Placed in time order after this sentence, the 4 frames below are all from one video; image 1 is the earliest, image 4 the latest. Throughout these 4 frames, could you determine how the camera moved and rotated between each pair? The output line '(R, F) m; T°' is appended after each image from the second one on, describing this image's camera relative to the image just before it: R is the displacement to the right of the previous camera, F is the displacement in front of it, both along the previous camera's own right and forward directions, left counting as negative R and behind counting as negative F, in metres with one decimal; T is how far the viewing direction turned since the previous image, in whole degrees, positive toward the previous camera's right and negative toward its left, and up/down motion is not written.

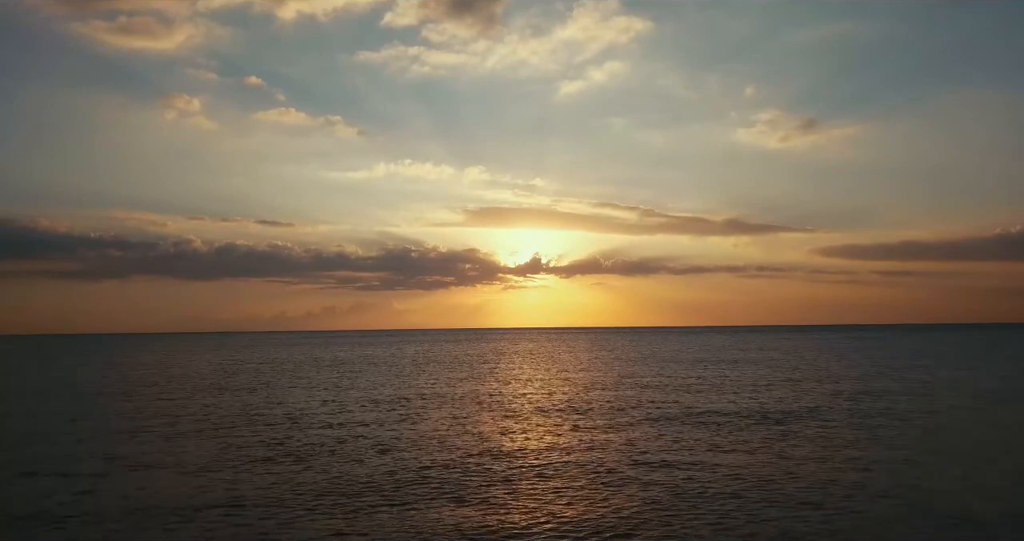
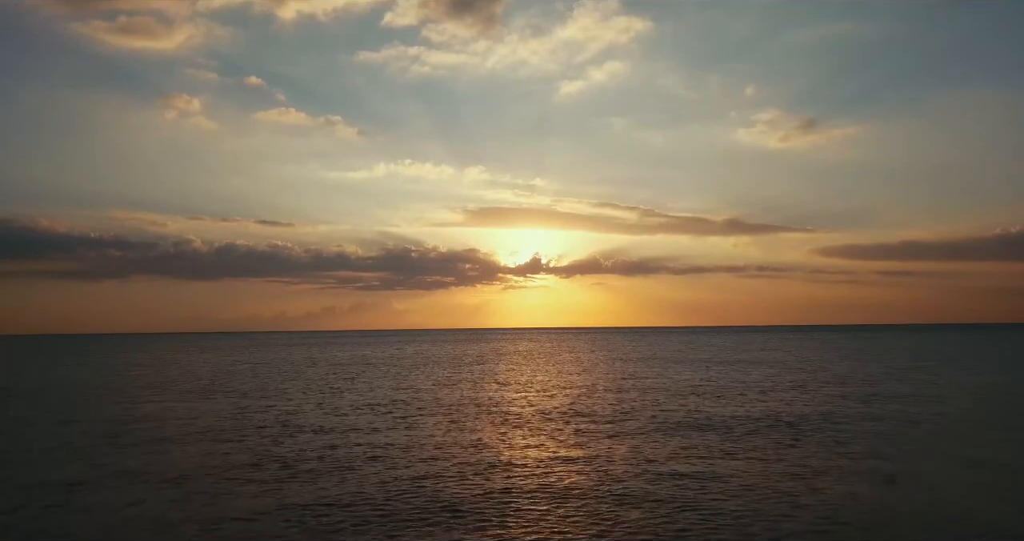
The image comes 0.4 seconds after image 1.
(0.0, +0.2) m; 0°
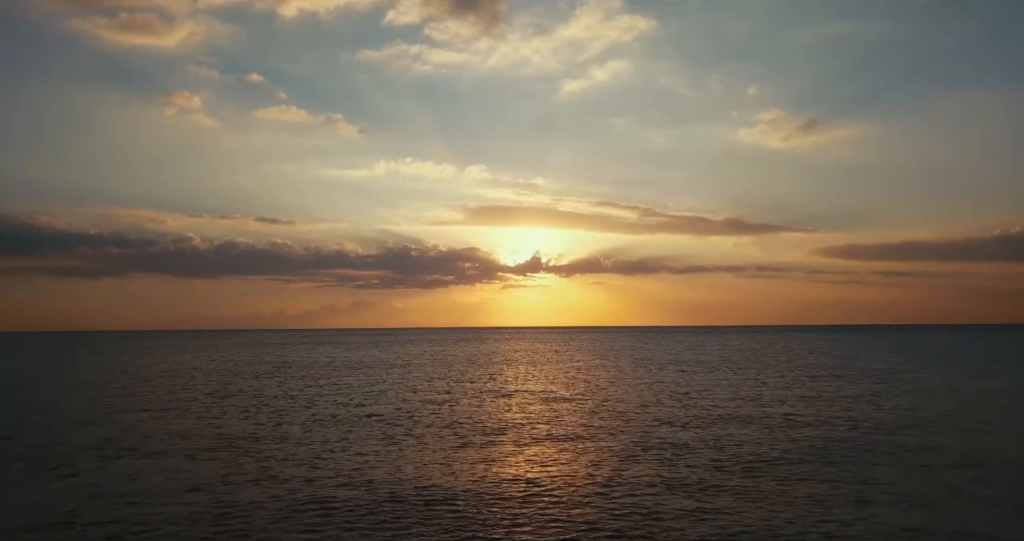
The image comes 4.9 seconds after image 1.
(-2.1, +0.6) m; 0°
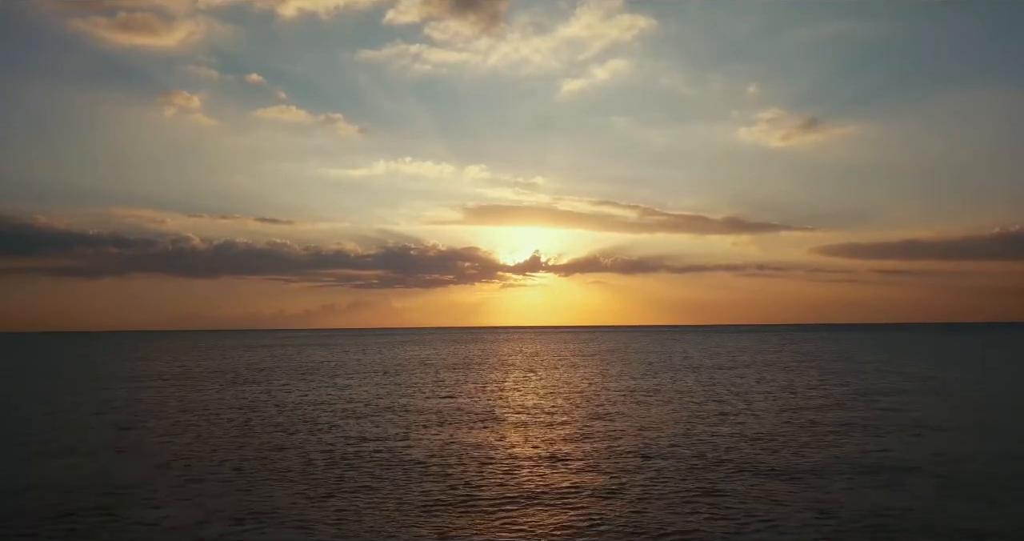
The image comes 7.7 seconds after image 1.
(-0.3, -0.1) m; 0°
